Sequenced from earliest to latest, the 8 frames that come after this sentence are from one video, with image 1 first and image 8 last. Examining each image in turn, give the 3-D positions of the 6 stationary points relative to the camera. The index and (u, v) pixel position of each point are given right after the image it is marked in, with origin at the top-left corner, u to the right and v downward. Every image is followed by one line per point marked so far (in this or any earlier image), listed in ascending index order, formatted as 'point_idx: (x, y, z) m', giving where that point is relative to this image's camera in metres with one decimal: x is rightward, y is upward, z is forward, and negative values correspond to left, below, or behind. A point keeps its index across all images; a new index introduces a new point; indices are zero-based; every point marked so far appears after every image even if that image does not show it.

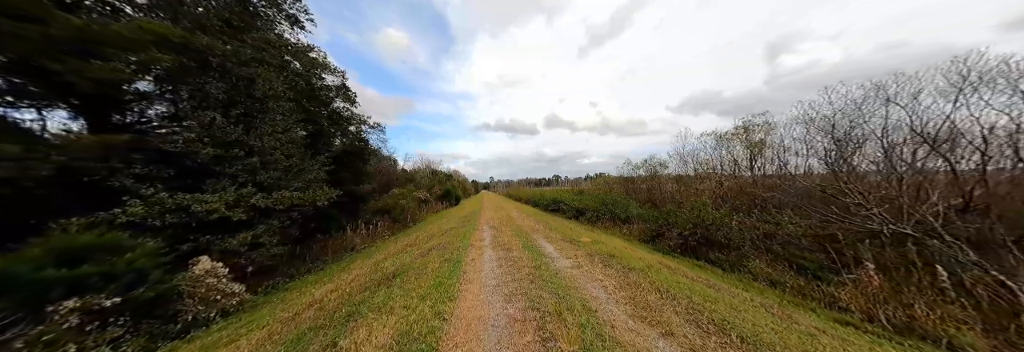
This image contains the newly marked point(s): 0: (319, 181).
0: (-9.5, -0.3, +9.9) m
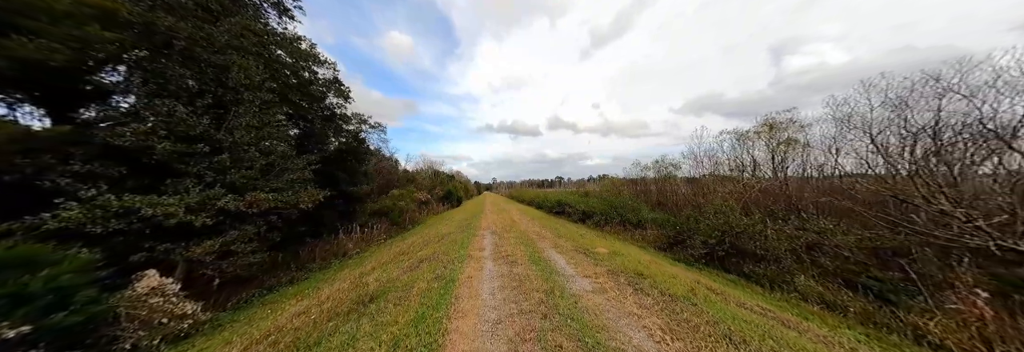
0: (-9.3, -0.3, +9.1) m
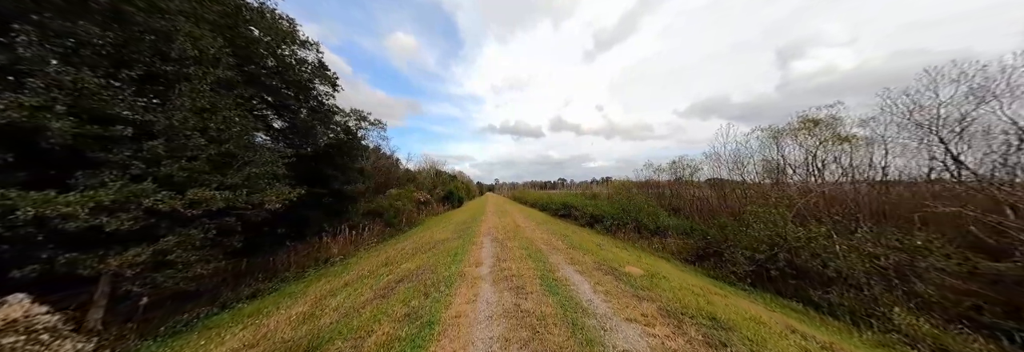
0: (-9.1, -0.1, +7.8) m
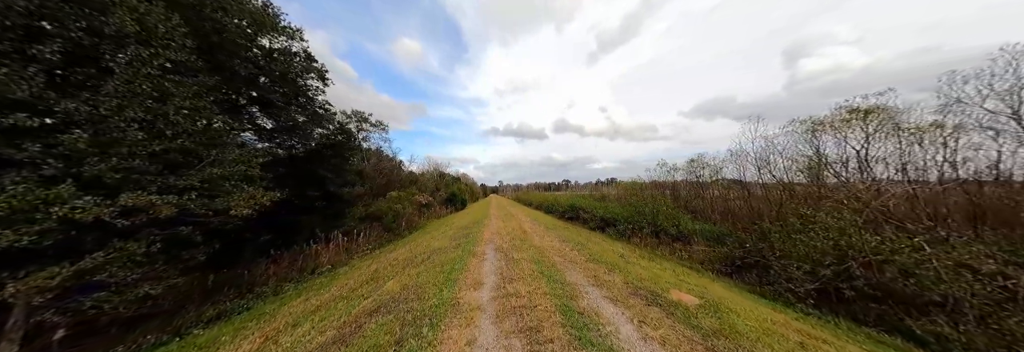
0: (-8.9, -0.1, +6.9) m
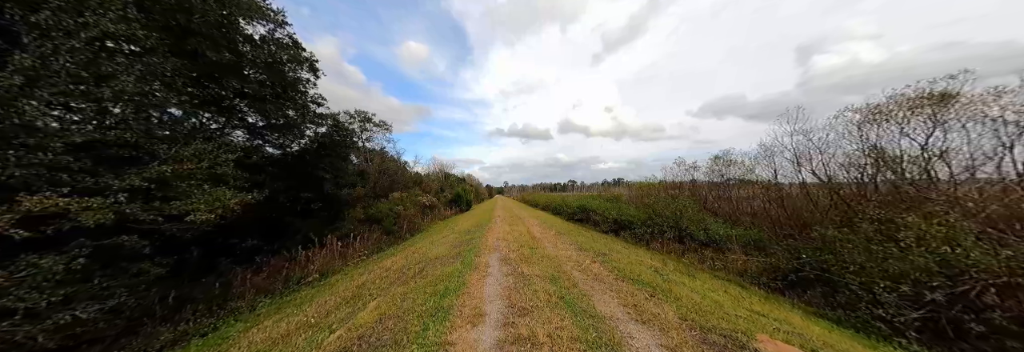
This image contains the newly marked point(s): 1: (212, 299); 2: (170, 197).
0: (-8.7, -0.1, +6.1) m
1: (-9.0, -3.7, +6.3) m
2: (-8.3, -0.5, +5.0) m
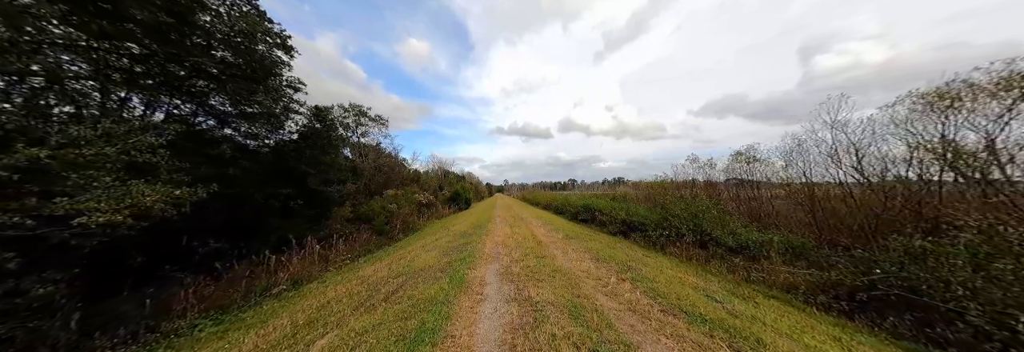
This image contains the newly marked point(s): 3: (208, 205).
0: (-8.6, +0.1, +4.8) m
1: (-9.0, -3.5, +5.0) m
2: (-8.2, -0.3, +3.7) m
3: (-11.5, -1.1, +7.8) m
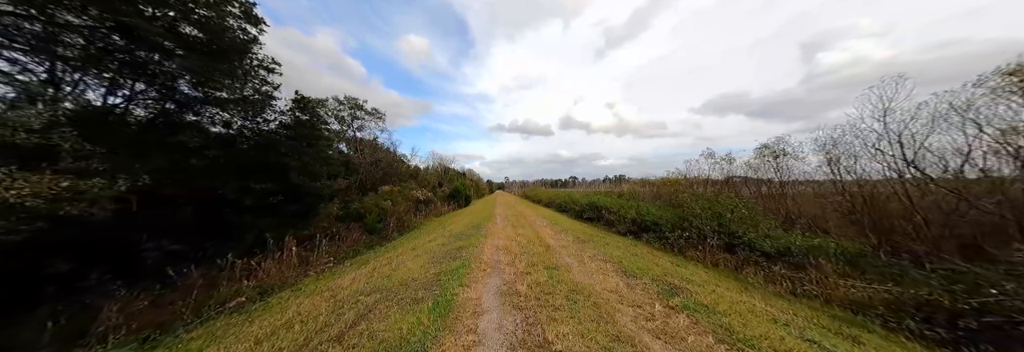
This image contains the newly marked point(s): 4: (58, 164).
0: (-8.5, +0.4, +3.7) m
1: (-8.9, -3.3, +3.9) m
2: (-8.1, -0.1, +2.6) m
3: (-11.4, -0.8, +6.6) m
4: (-8.7, +0.2, +4.0) m
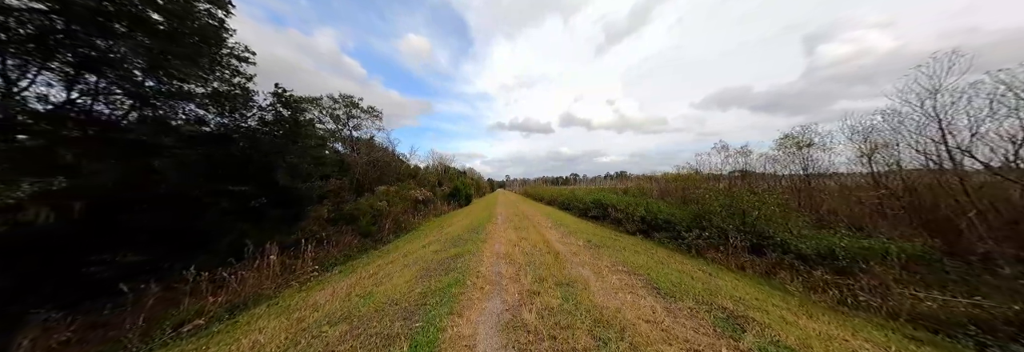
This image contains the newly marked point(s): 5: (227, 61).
0: (-8.5, +0.3, +2.8) m
1: (-8.8, -3.3, +3.1) m
2: (-8.1, -0.1, +1.7) m
3: (-11.4, -0.8, +5.8) m
4: (-8.6, +0.1, +3.1) m
5: (-12.8, +5.2, +9.5) m
